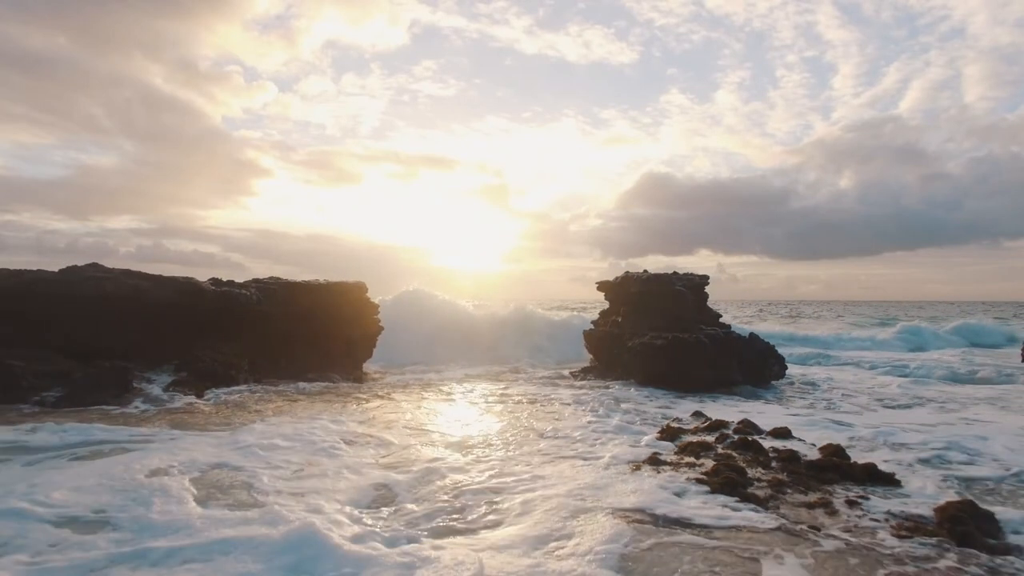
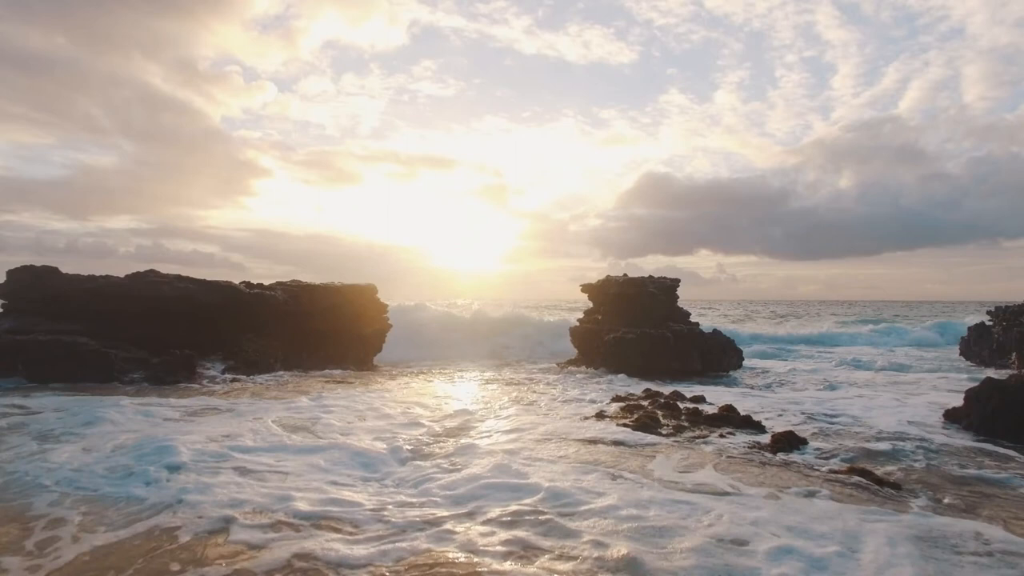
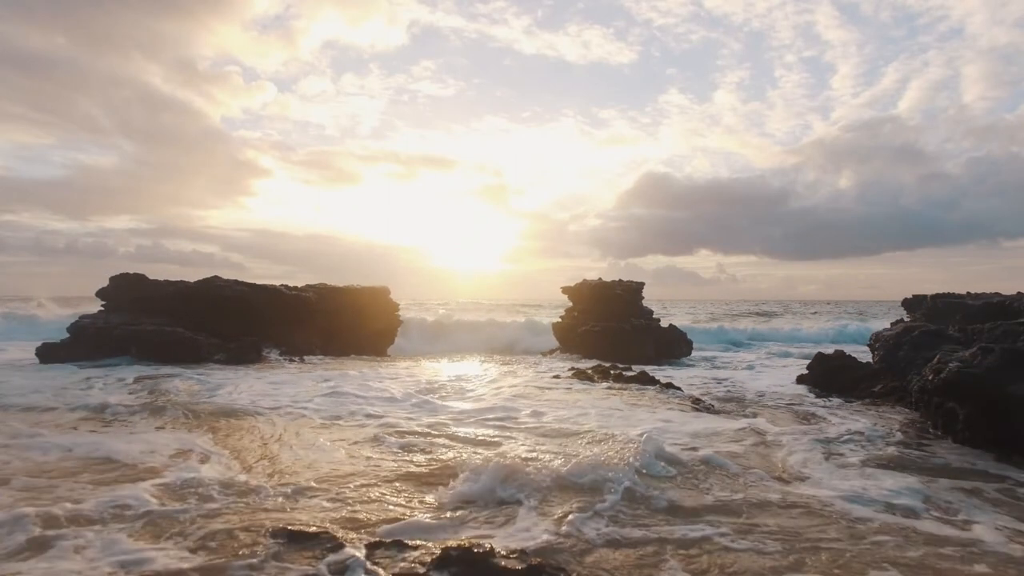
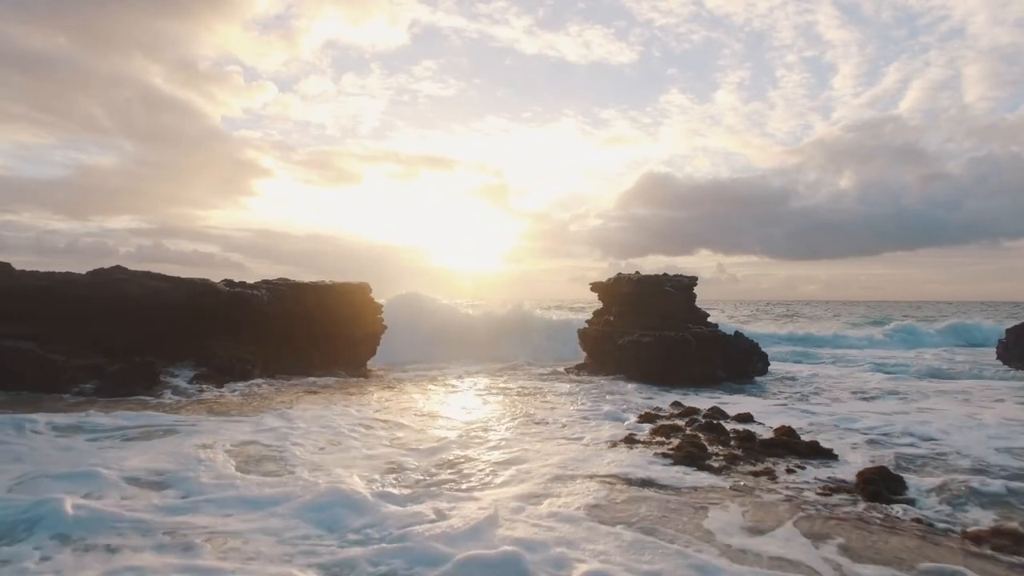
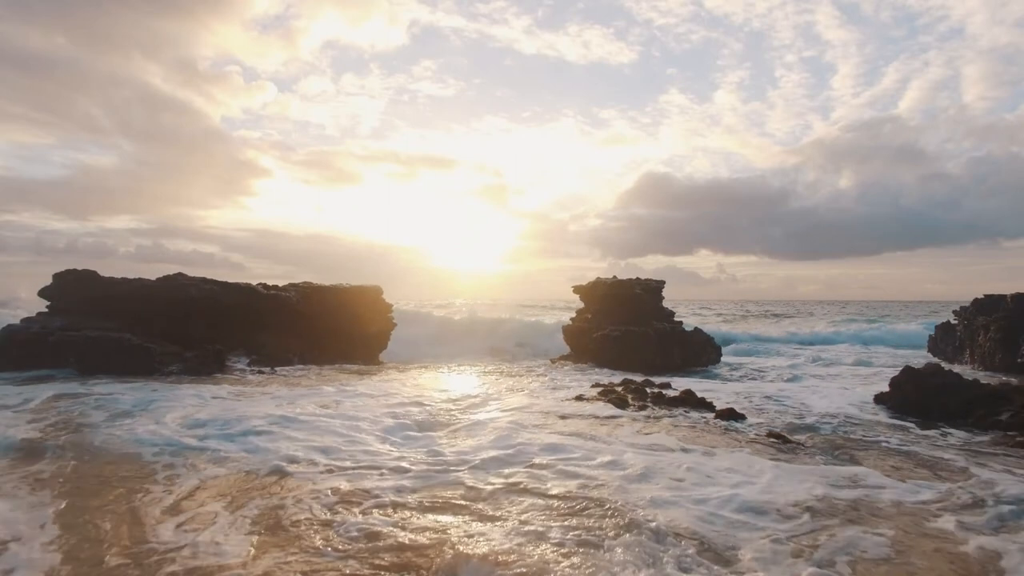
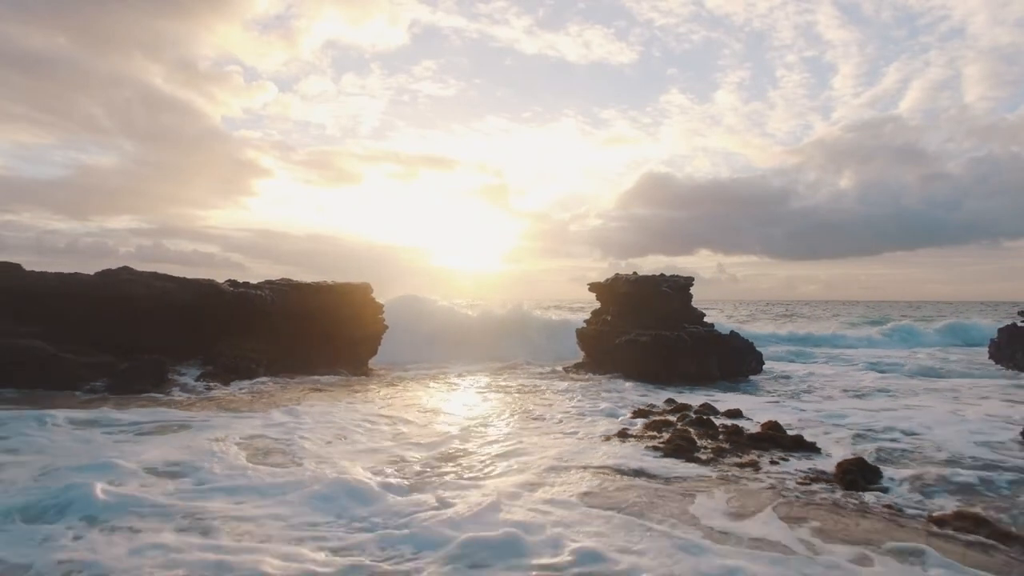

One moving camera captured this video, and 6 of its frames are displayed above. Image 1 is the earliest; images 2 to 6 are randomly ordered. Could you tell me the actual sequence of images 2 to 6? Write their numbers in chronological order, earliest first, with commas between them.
4, 6, 2, 5, 3
